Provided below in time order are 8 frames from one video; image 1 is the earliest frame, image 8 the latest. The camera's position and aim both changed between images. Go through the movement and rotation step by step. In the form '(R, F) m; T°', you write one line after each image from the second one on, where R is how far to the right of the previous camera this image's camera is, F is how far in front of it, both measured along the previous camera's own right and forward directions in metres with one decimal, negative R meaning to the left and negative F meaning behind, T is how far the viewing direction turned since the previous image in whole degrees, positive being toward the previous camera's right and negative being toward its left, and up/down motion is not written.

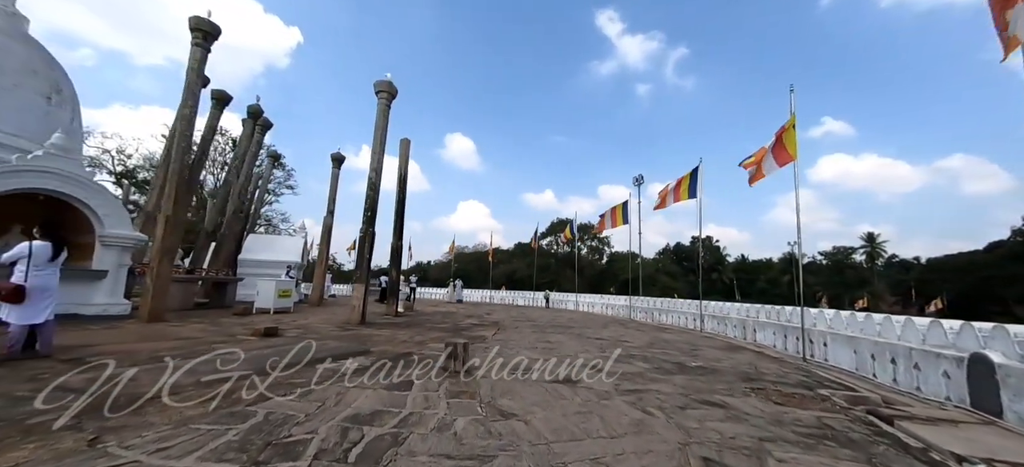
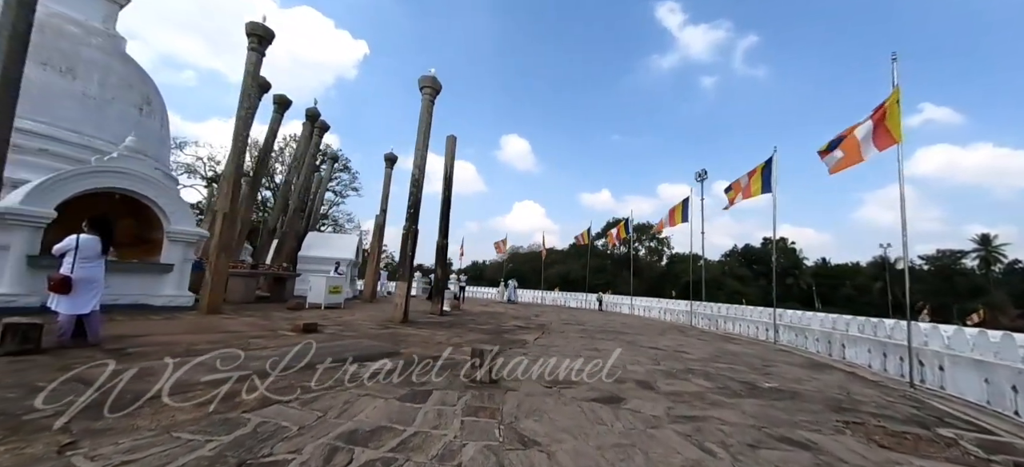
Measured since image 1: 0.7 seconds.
(+0.2, +0.6) m; -8°
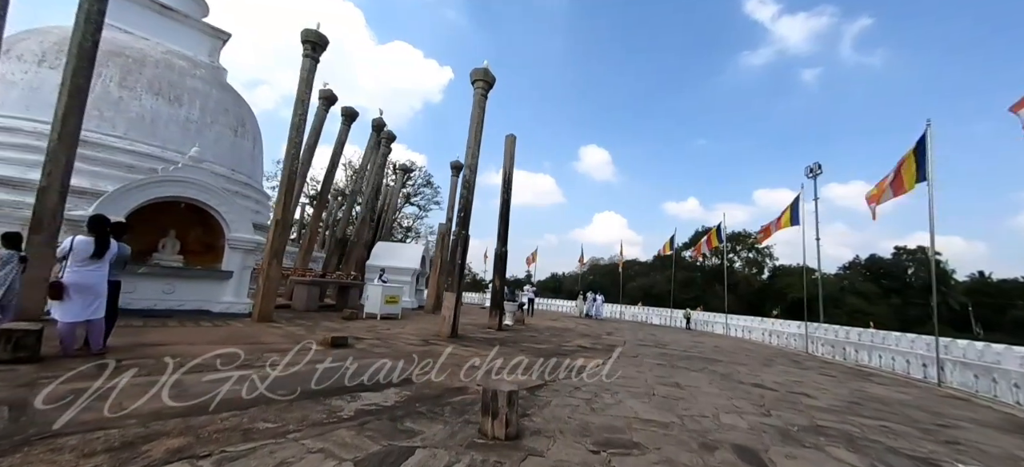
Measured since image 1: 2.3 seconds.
(+0.4, +1.3) m; -11°
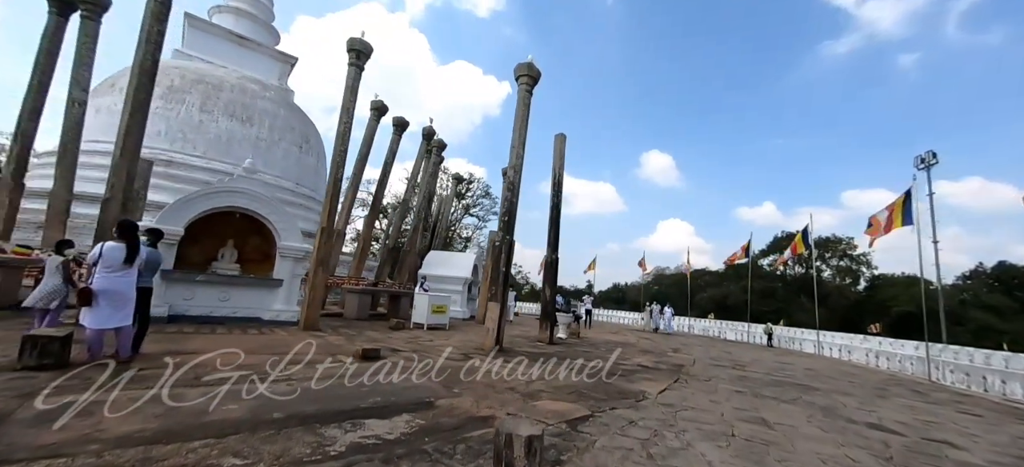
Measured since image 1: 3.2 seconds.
(+0.2, +0.8) m; -8°
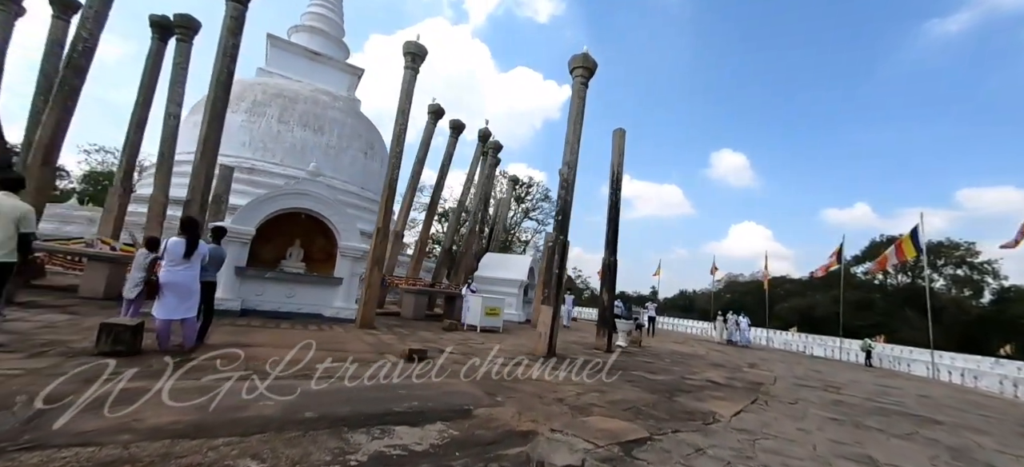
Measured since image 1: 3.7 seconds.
(+0.1, +0.4) m; -8°
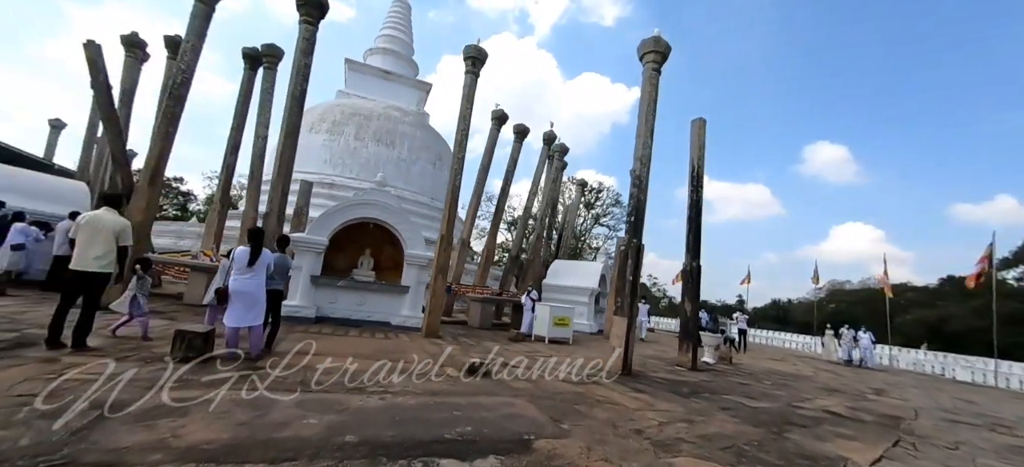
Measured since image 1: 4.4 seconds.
(+0.1, +0.5) m; -9°
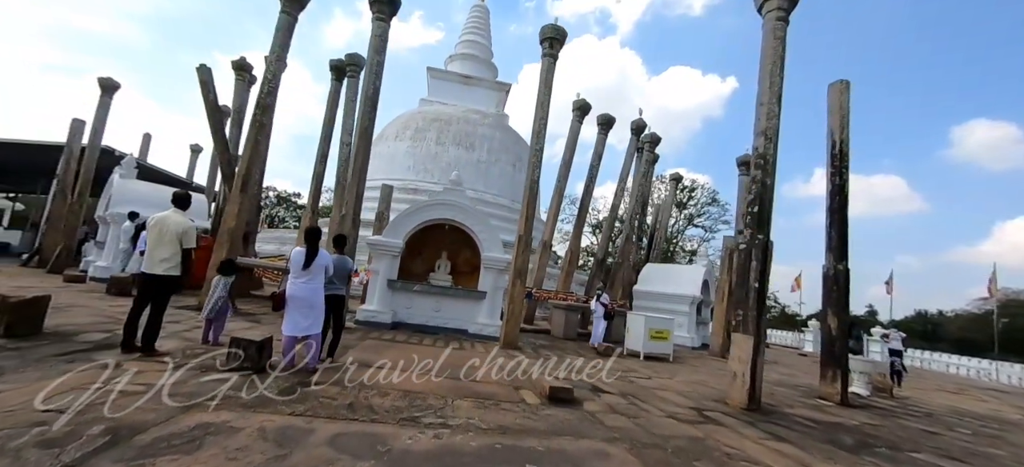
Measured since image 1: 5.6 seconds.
(0.0, +1.0) m; -11°
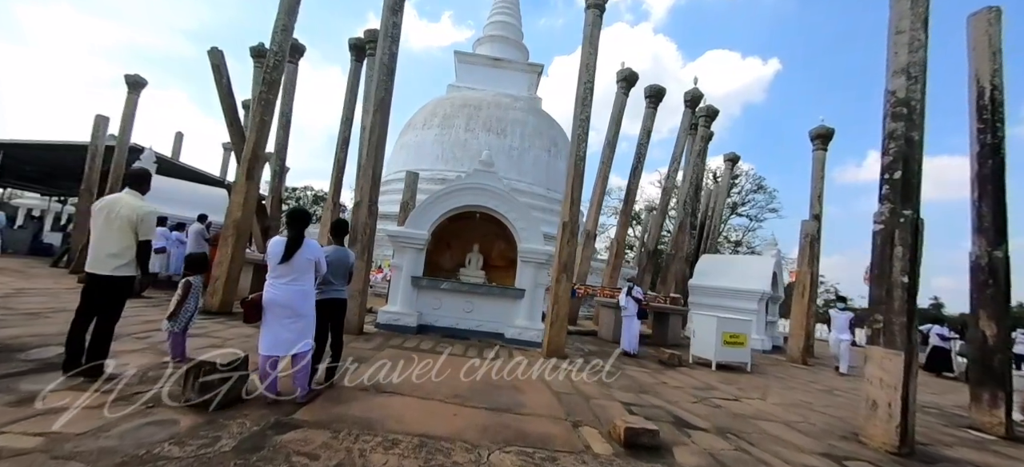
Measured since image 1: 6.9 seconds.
(-0.2, +1.3) m; -4°
